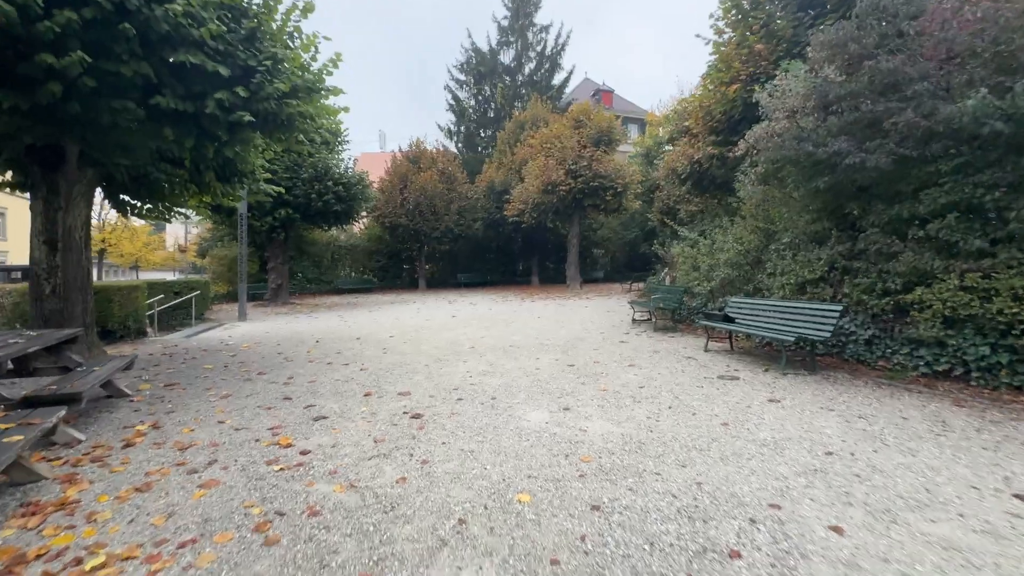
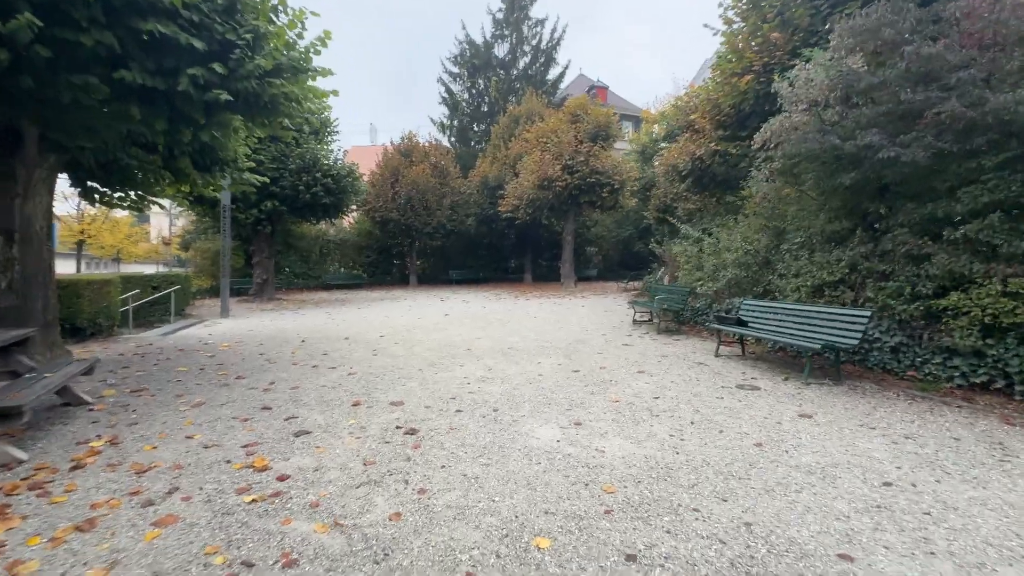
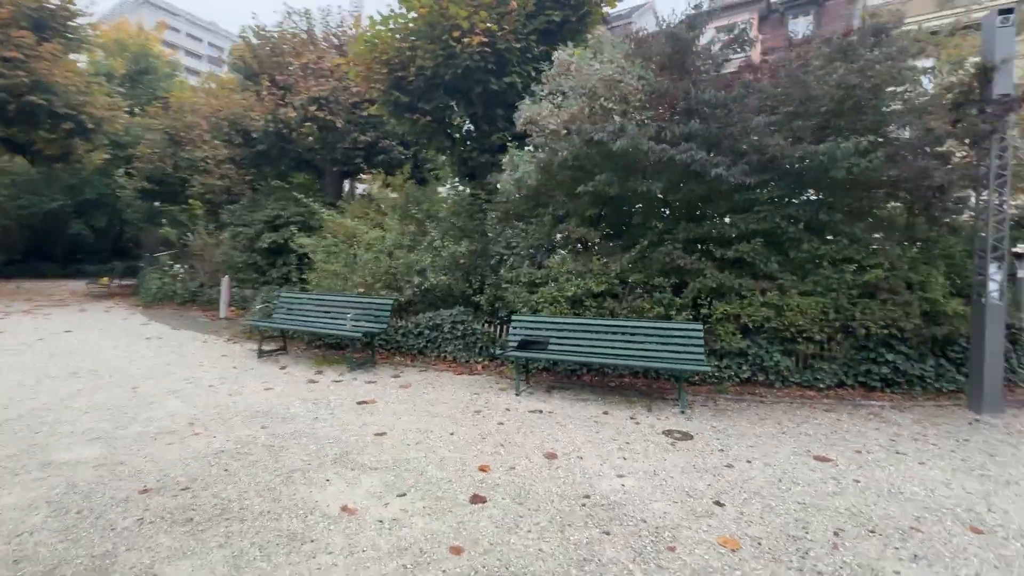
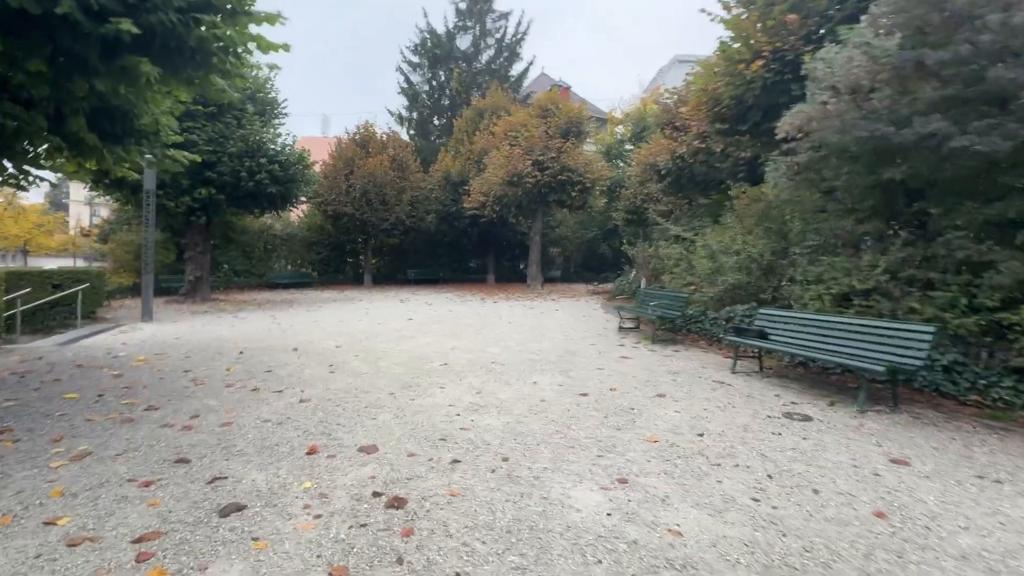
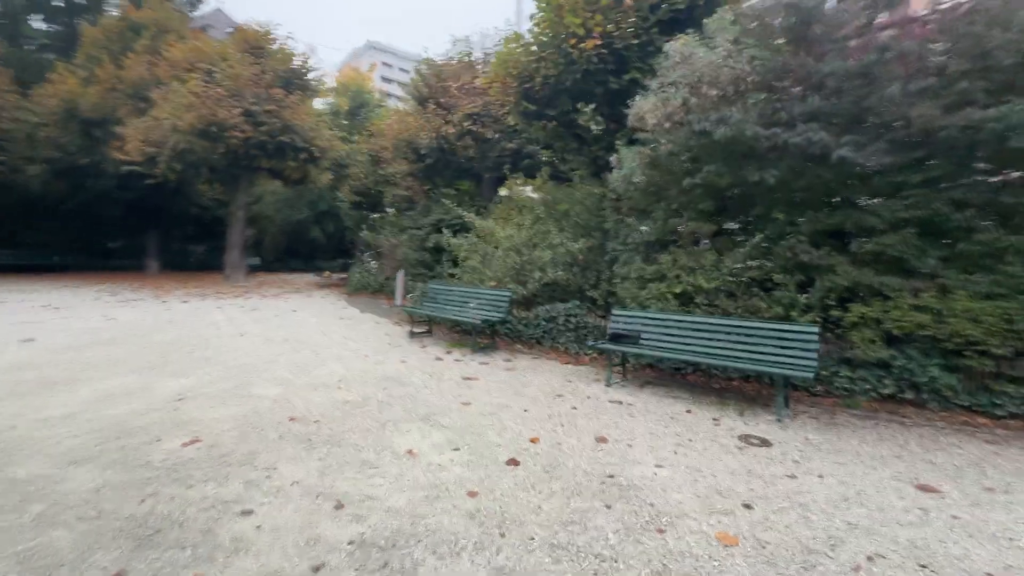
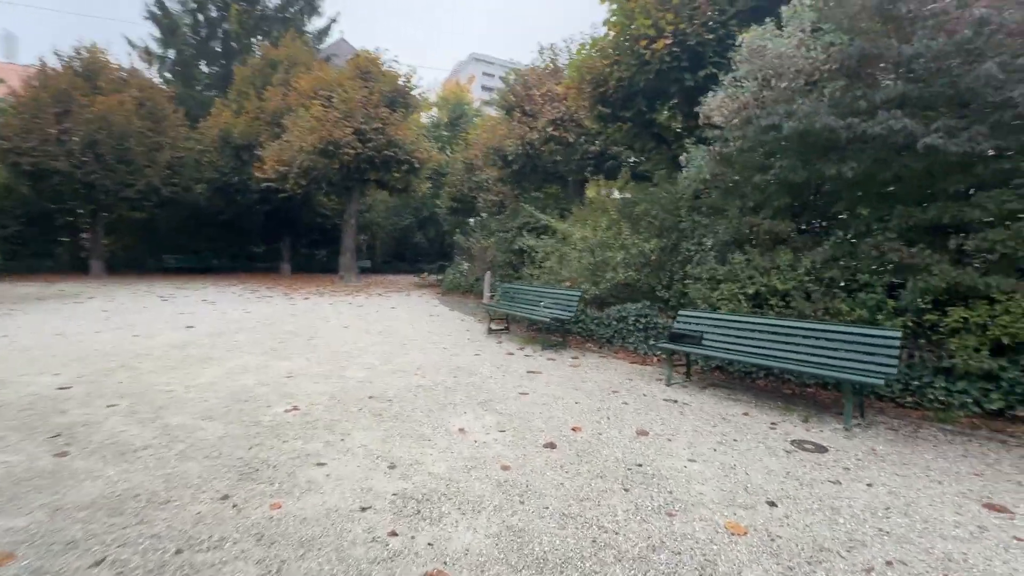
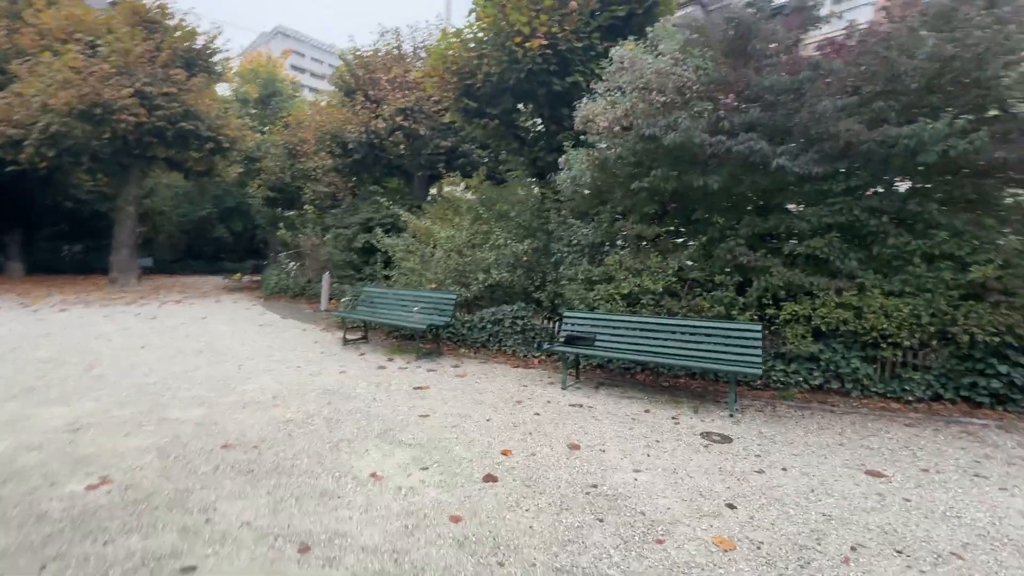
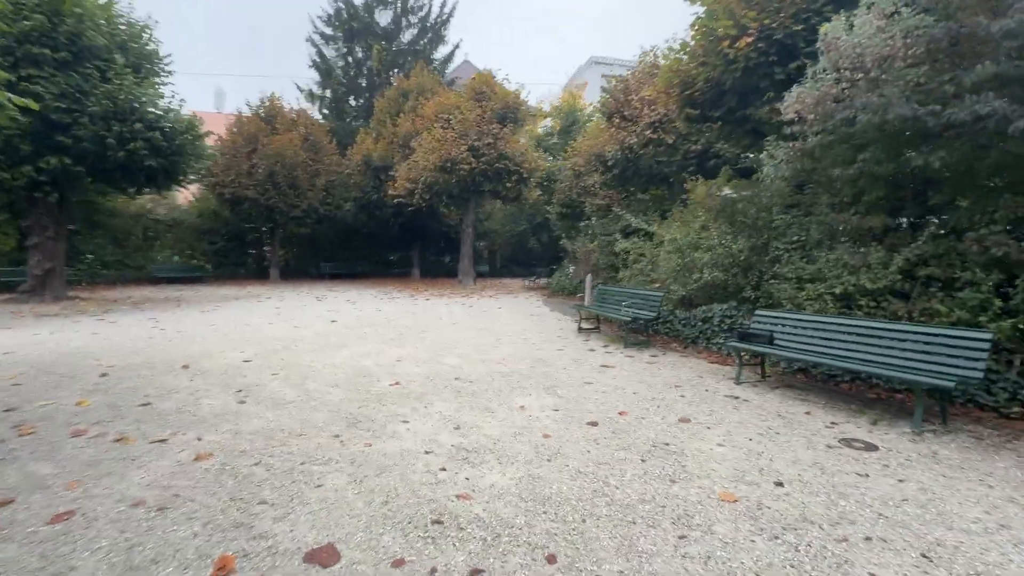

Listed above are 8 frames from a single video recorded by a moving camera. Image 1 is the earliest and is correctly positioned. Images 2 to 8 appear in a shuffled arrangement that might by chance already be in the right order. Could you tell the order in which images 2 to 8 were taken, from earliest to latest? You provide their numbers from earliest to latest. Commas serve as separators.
2, 4, 8, 6, 5, 7, 3
